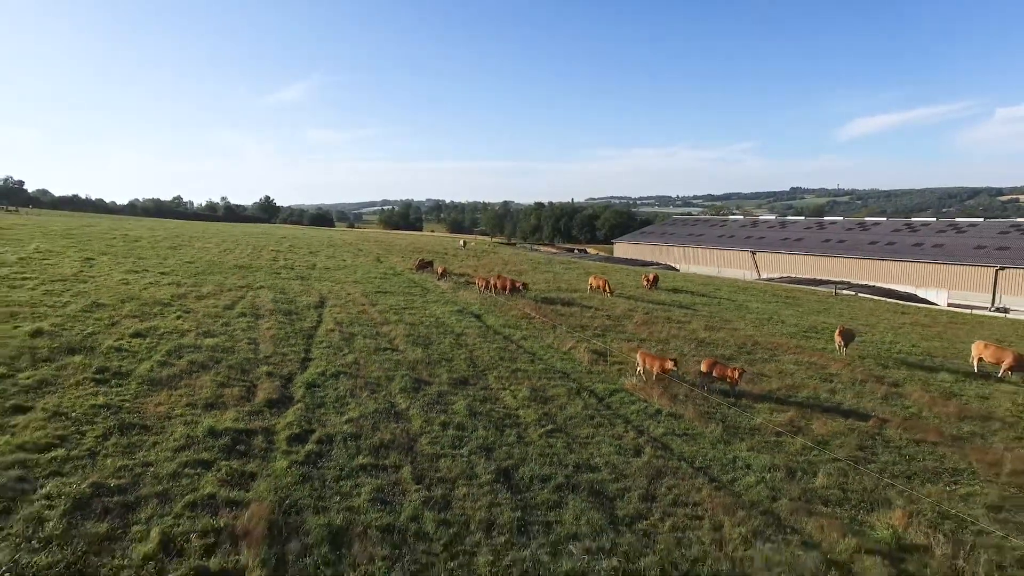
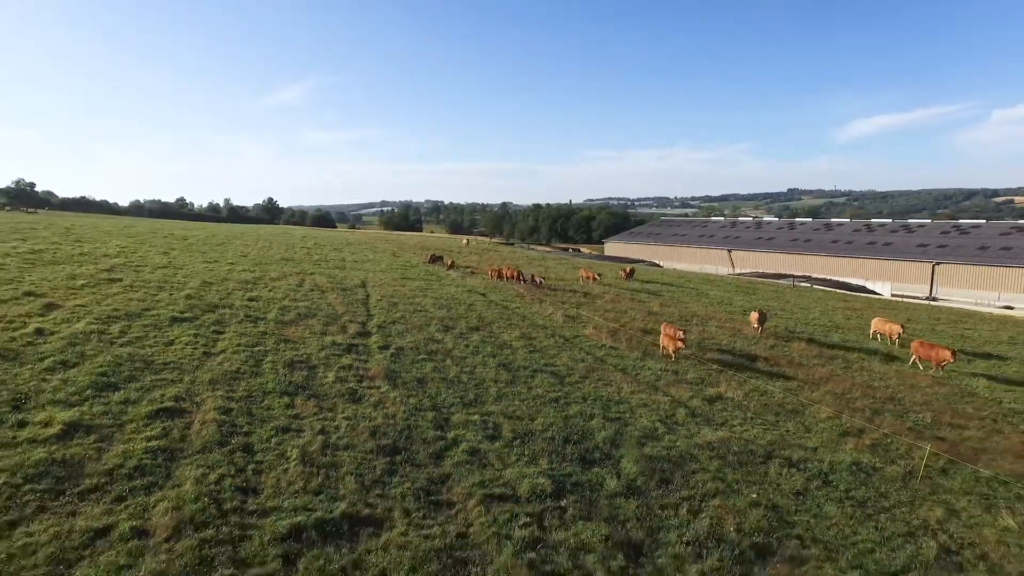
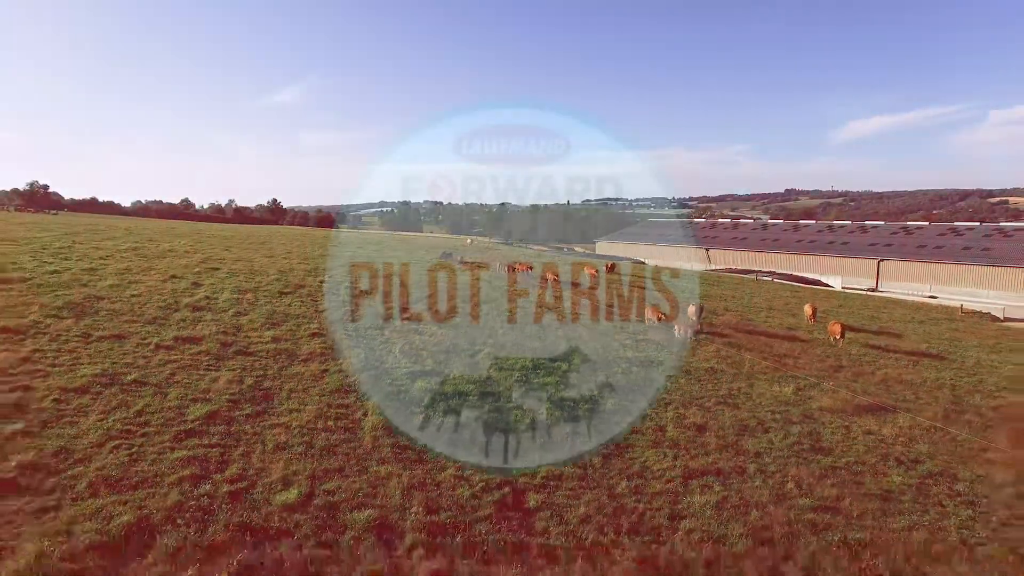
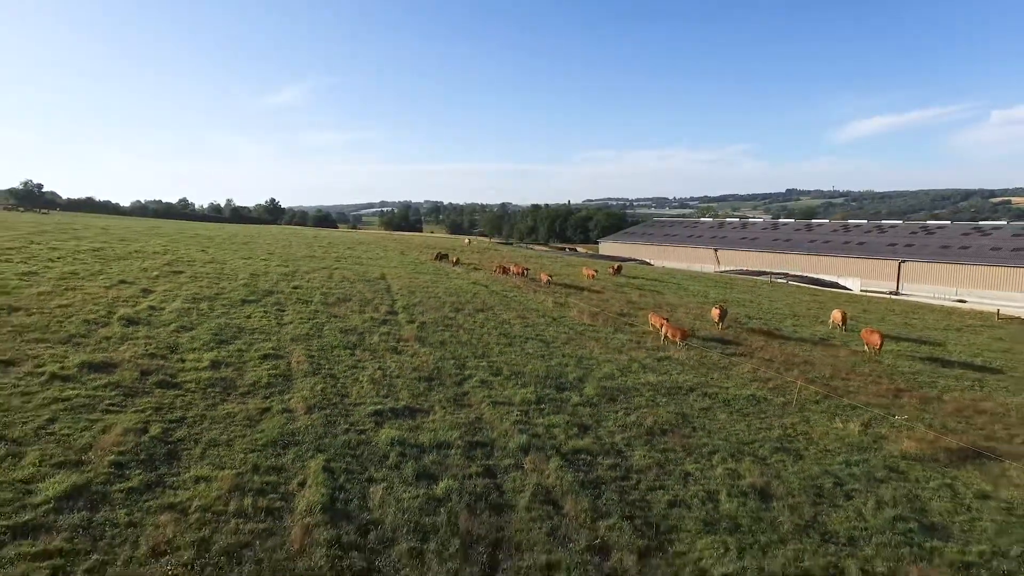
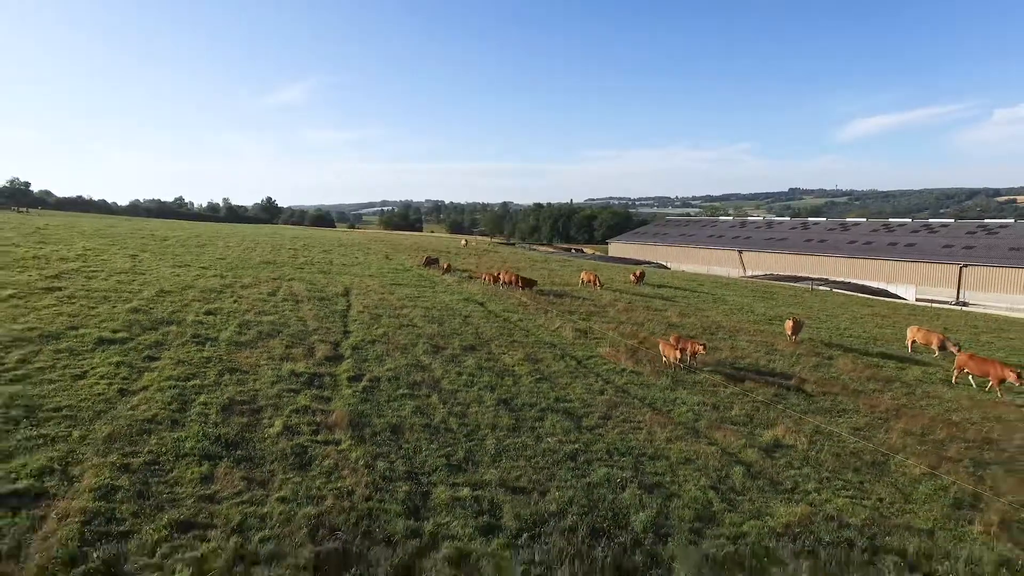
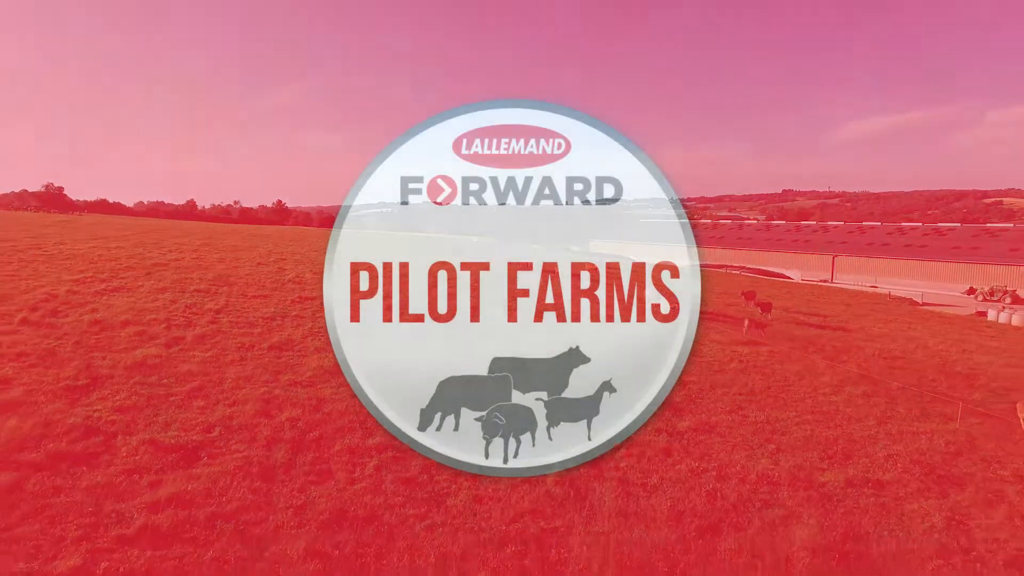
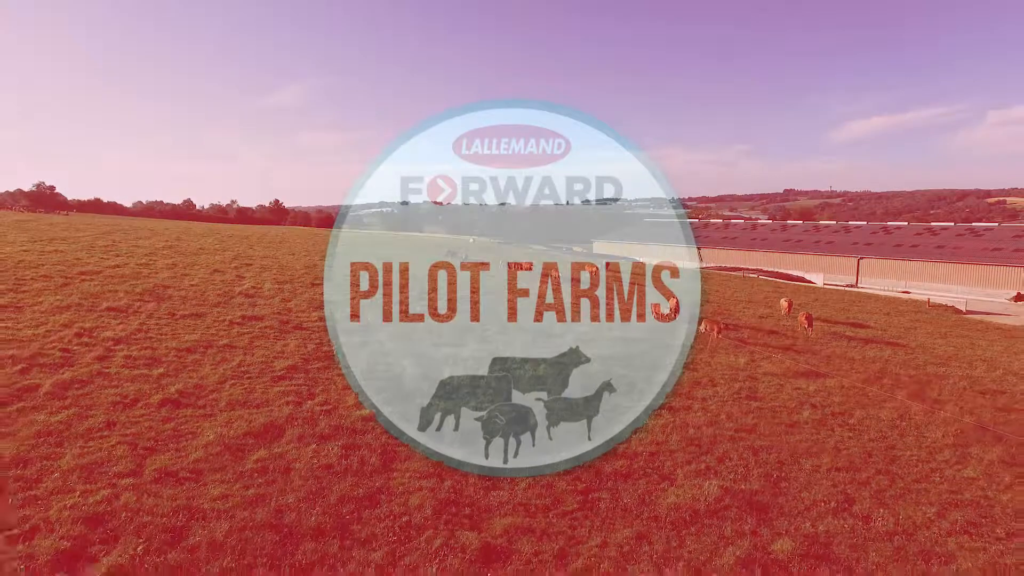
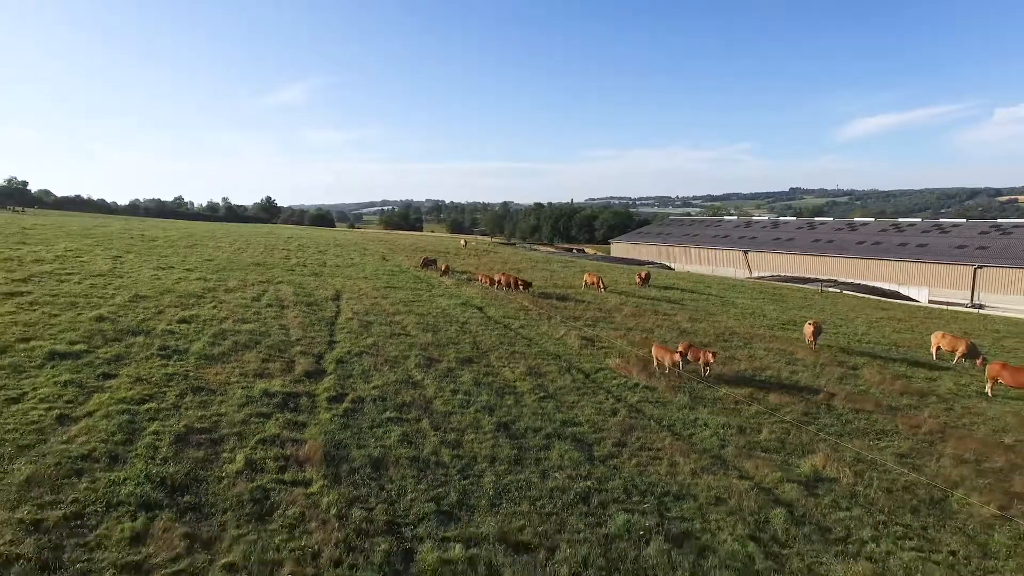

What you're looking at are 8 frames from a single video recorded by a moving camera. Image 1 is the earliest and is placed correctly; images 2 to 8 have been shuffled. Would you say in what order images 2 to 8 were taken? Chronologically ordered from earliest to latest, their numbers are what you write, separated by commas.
8, 5, 2, 4, 3, 7, 6
